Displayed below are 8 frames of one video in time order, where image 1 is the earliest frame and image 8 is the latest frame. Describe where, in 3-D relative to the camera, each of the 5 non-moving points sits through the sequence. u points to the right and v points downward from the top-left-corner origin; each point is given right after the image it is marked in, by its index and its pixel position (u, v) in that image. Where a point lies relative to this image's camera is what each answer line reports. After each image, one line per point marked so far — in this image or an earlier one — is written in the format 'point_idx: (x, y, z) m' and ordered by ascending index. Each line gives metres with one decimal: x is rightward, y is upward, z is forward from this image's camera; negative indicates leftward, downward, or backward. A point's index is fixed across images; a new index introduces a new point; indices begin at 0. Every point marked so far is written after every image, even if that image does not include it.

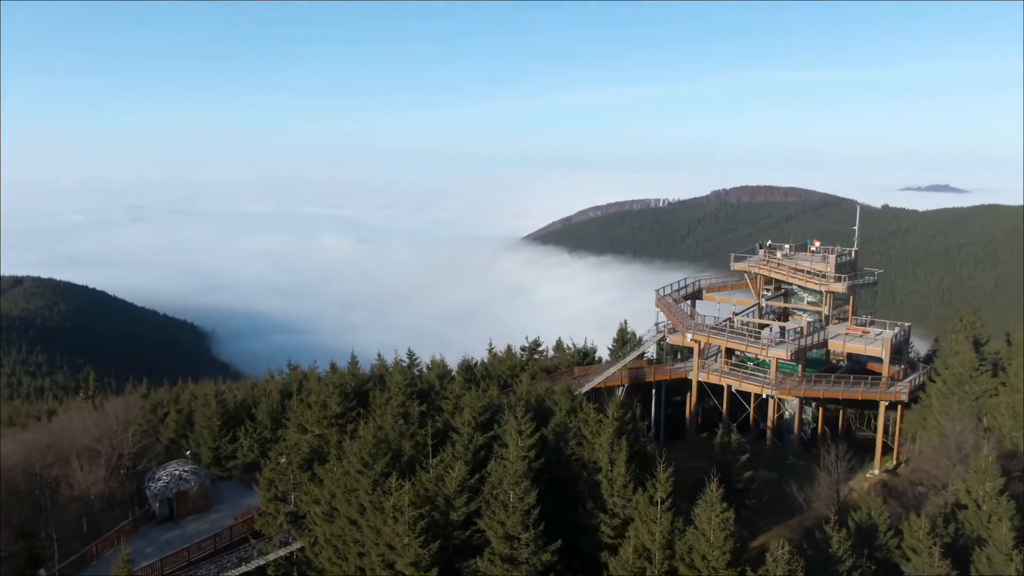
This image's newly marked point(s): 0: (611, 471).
0: (+2.6, -4.8, +18.4) m
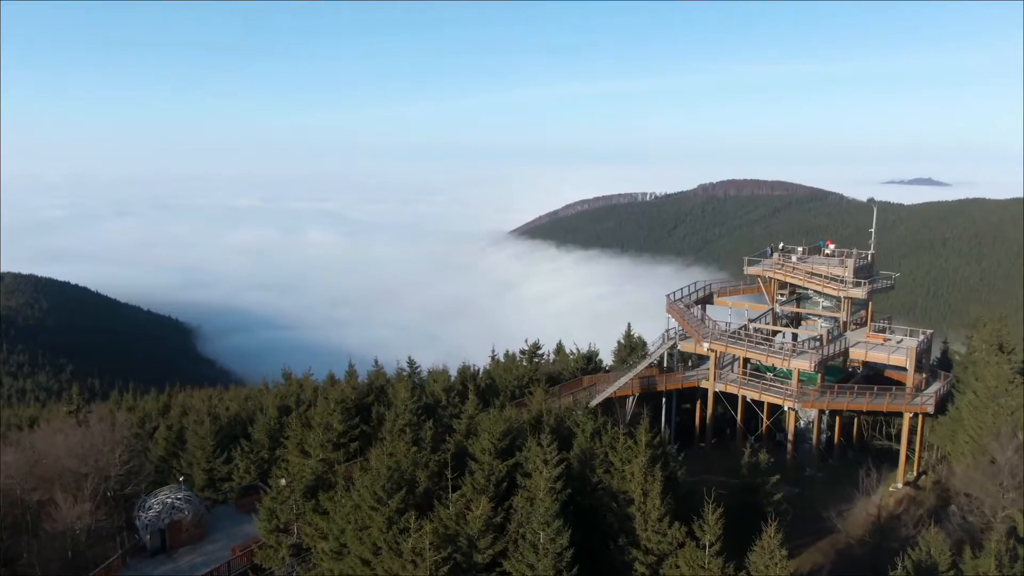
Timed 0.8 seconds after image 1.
0: (+3.2, -5.3, +17.1) m
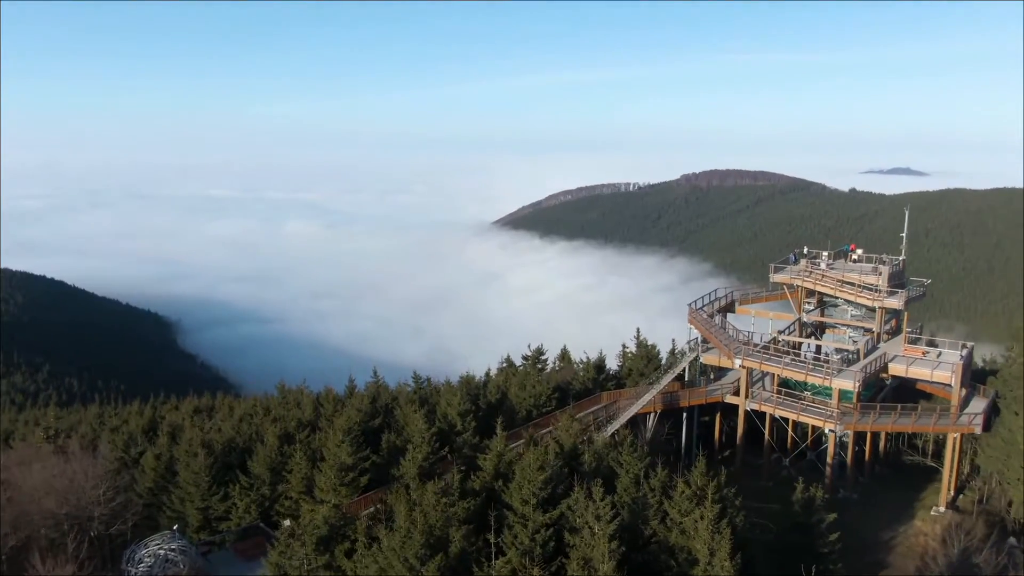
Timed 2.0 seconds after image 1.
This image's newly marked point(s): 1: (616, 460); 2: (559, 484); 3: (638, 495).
0: (+4.3, -6.0, +15.1) m
1: (+2.9, -4.7, +19.2) m
2: (+1.2, -4.9, +17.5) m
3: (+3.1, -5.1, +17.4) m
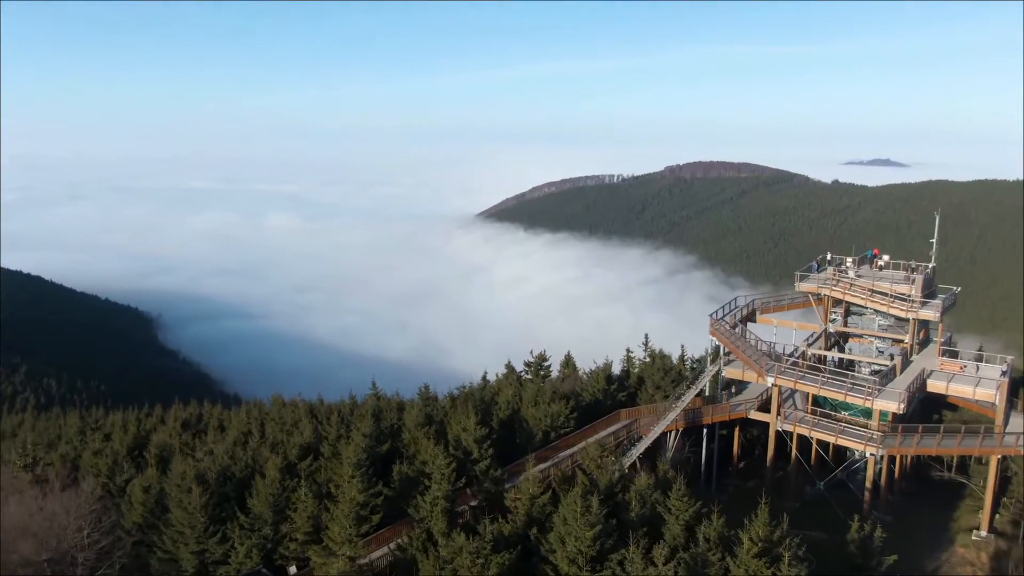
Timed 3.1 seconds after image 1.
0: (+5.3, -6.6, +13.3) m
1: (+3.8, -5.4, +17.4) m
2: (+2.1, -5.6, +15.7) m
3: (+4.1, -5.8, +15.6) m
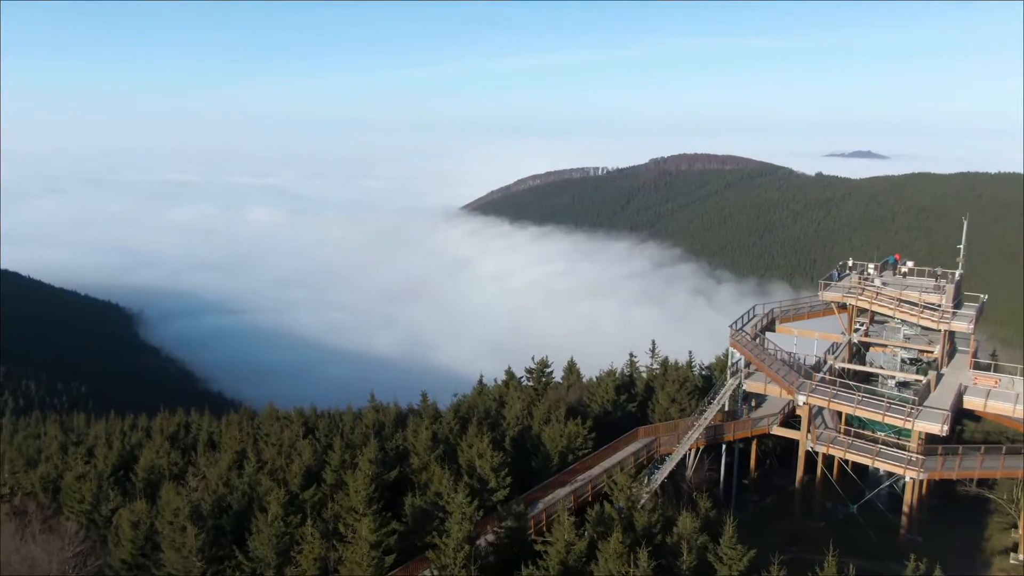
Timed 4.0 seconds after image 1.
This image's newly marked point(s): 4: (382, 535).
0: (+6.1, -7.2, +11.8) m
1: (+4.5, -5.9, +15.9) m
2: (+2.9, -6.2, +14.1) m
3: (+4.9, -6.4, +14.1) m
4: (-3.7, -6.7, +19.4) m
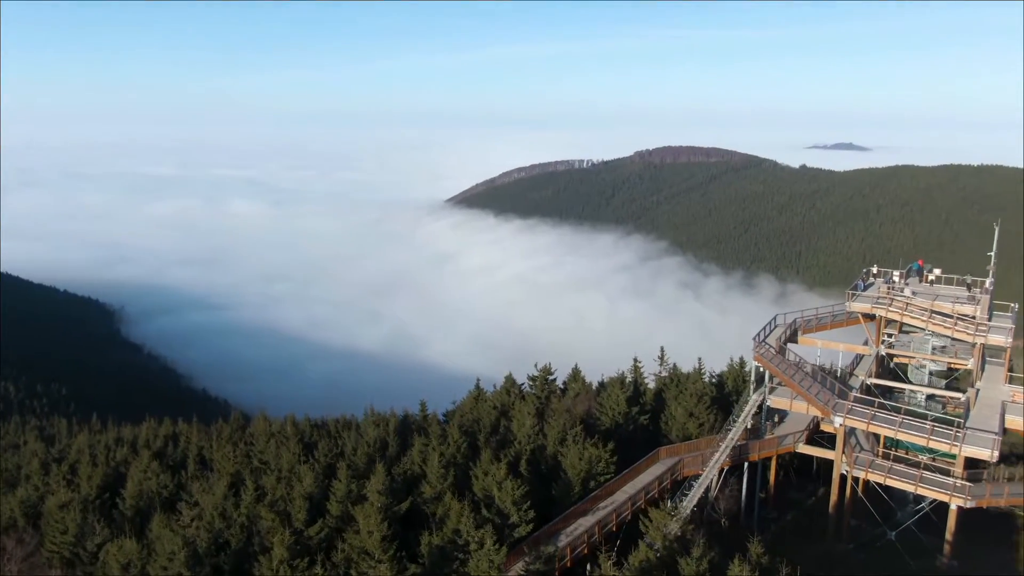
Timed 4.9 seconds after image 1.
0: (+7.1, -7.9, +10.3) m
1: (+5.4, -6.6, +14.3) m
2: (+3.8, -6.8, +12.6) m
3: (+5.7, -7.0, +12.6) m
4: (-2.9, -7.3, +17.8) m
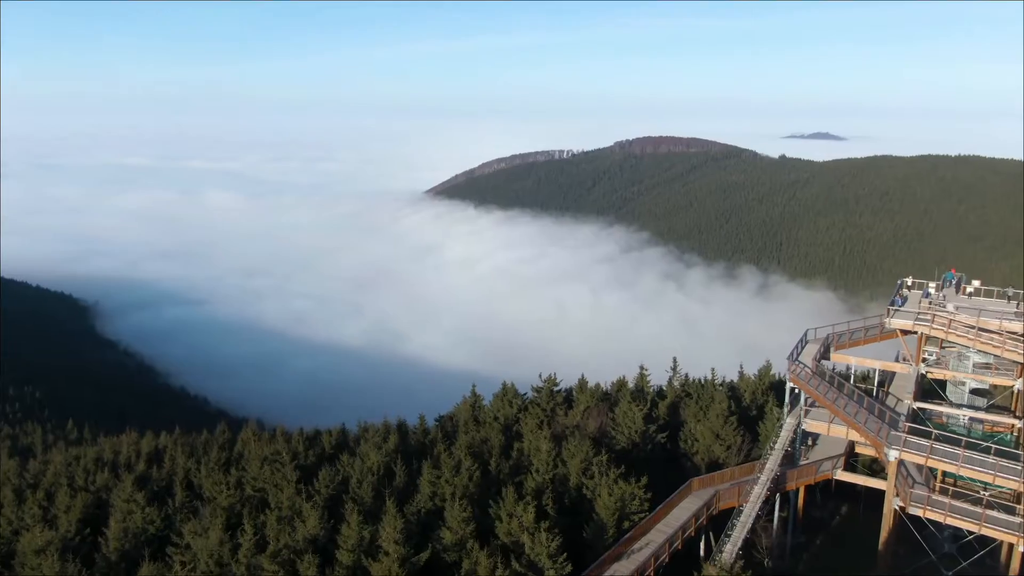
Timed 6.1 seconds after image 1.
0: (+8.3, -8.8, +8.5) m
1: (+6.5, -7.4, +12.5) m
2: (+5.0, -7.7, +10.6) m
3: (+6.9, -7.9, +10.7) m
4: (-1.9, -8.2, +15.6) m
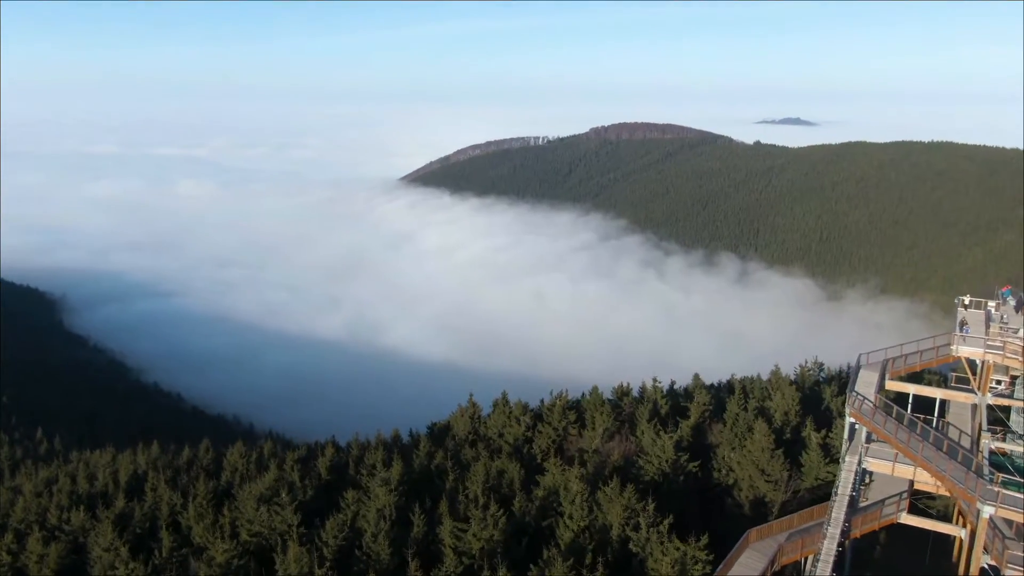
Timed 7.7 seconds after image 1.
0: (+10.1, -10.0, +6.2) m
1: (+8.2, -8.6, +10.0) m
2: (+6.7, -9.0, +8.1) m
3: (+8.7, -9.1, +8.3) m
4: (-0.3, -9.5, +12.9) m
